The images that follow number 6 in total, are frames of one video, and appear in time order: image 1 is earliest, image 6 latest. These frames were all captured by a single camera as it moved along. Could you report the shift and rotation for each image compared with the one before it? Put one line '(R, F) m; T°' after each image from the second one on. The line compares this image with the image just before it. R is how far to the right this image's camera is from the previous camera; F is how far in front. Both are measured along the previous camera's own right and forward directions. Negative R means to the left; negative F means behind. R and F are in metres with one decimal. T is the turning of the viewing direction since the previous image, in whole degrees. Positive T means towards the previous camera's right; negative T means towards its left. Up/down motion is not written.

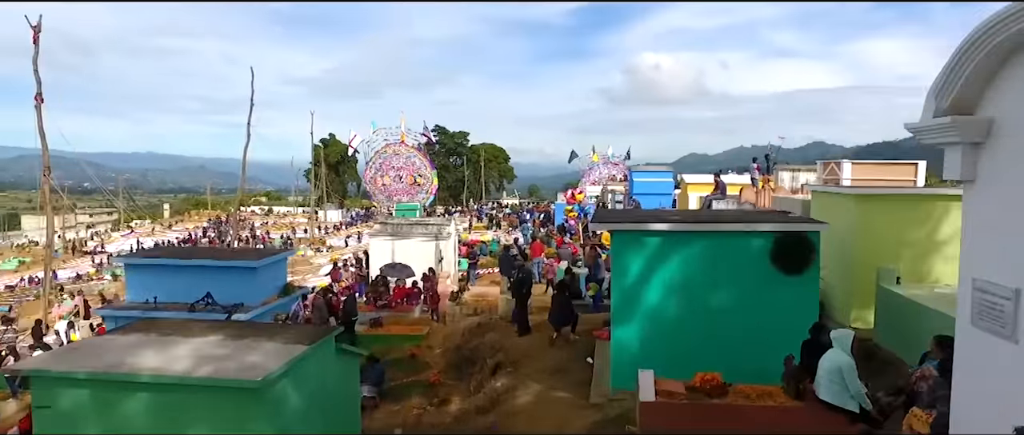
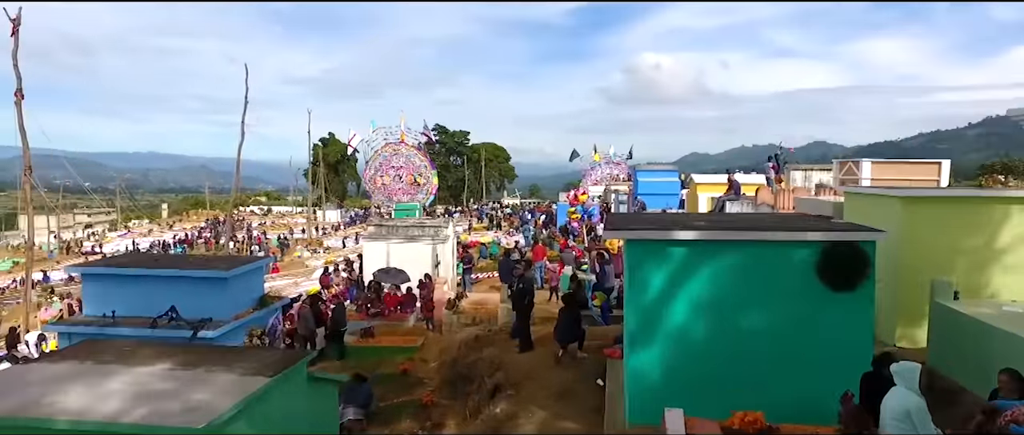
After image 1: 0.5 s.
(0.0, +1.0) m; 0°
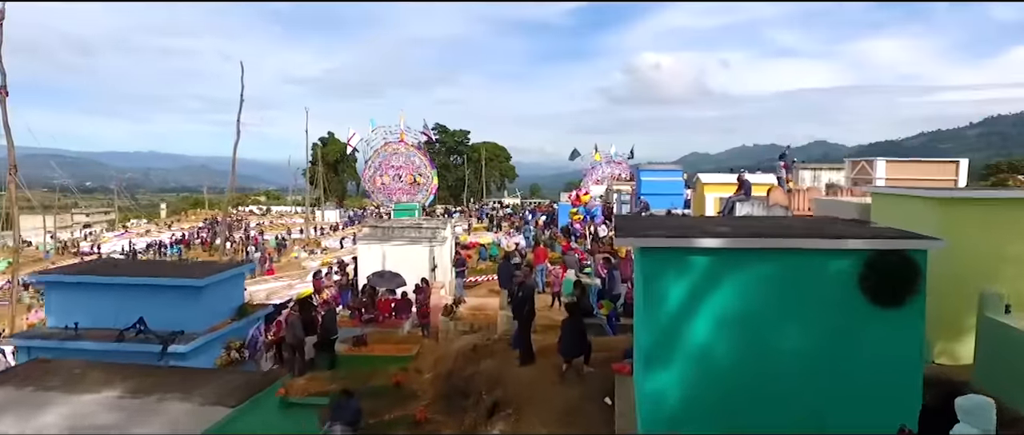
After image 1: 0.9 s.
(0.0, +0.7) m; 0°
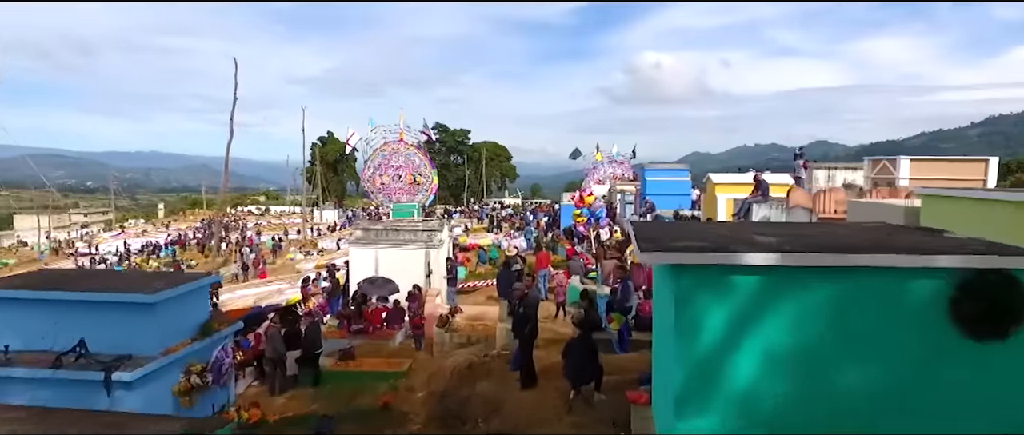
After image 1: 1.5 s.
(0.0, +1.1) m; 0°
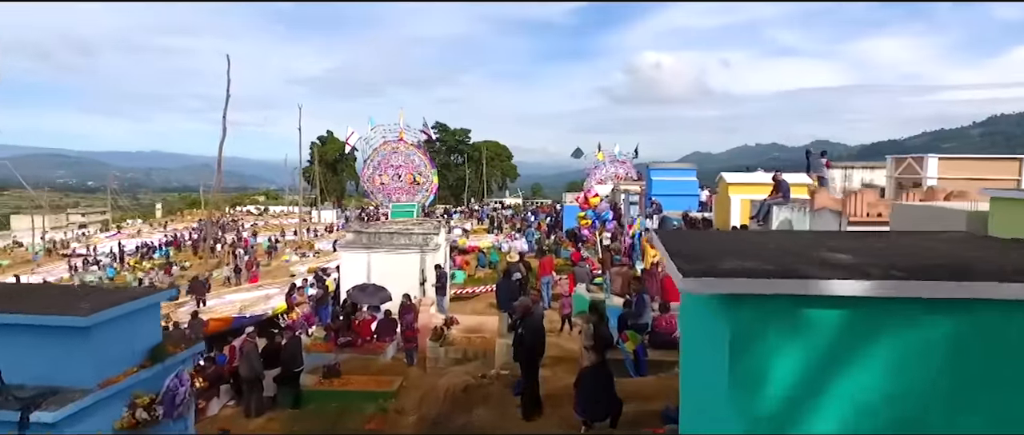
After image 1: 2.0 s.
(0.0, +1.1) m; 0°
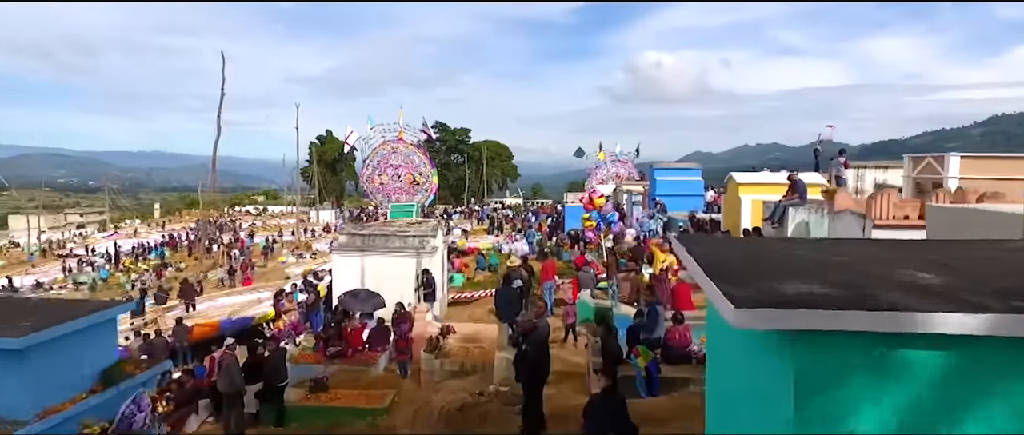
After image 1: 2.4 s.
(0.0, +0.8) m; 0°
